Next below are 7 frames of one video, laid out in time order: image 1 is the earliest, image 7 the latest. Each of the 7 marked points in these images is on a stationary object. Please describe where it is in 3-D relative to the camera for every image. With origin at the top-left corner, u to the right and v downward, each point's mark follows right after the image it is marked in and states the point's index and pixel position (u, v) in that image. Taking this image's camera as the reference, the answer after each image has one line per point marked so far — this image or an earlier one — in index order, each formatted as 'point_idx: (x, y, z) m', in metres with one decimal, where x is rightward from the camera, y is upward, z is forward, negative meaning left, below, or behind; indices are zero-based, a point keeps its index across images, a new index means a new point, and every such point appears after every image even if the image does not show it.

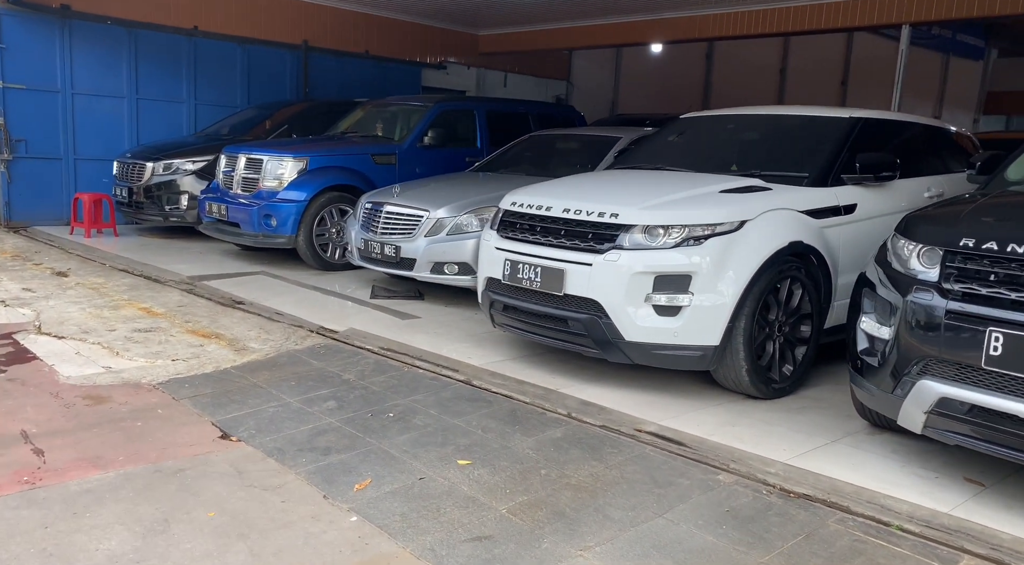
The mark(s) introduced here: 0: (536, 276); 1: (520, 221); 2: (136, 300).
0: (+0.1, 0.0, +4.6) m
1: (0.0, +0.4, +4.9) m
2: (-3.0, -0.1, +6.8) m
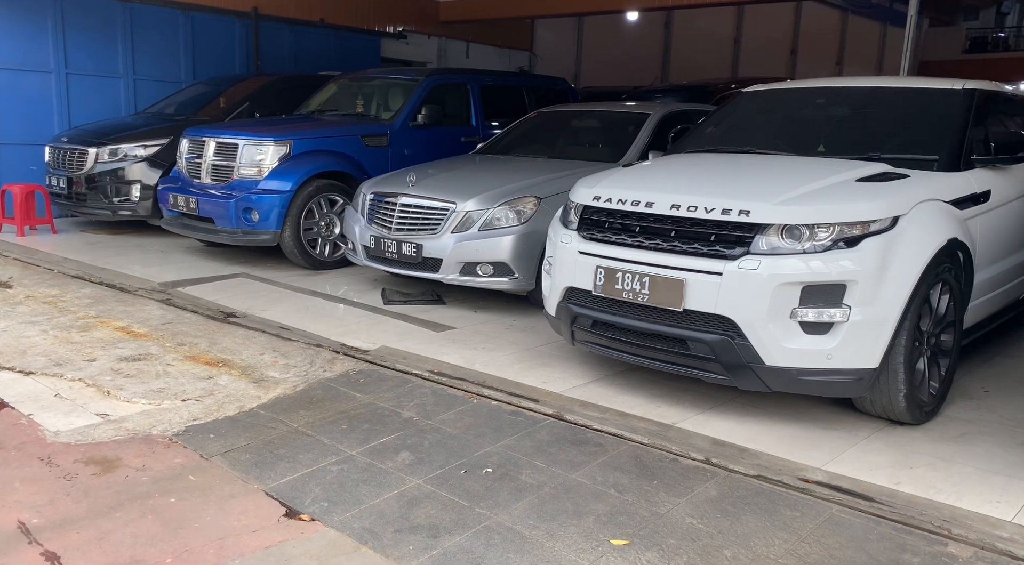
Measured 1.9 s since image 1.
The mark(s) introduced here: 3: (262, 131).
0: (+0.6, 0.0, +3.8) m
1: (+0.5, +0.3, +4.1) m
2: (-2.7, -0.2, +5.7) m
3: (-2.2, +1.3, +7.4) m
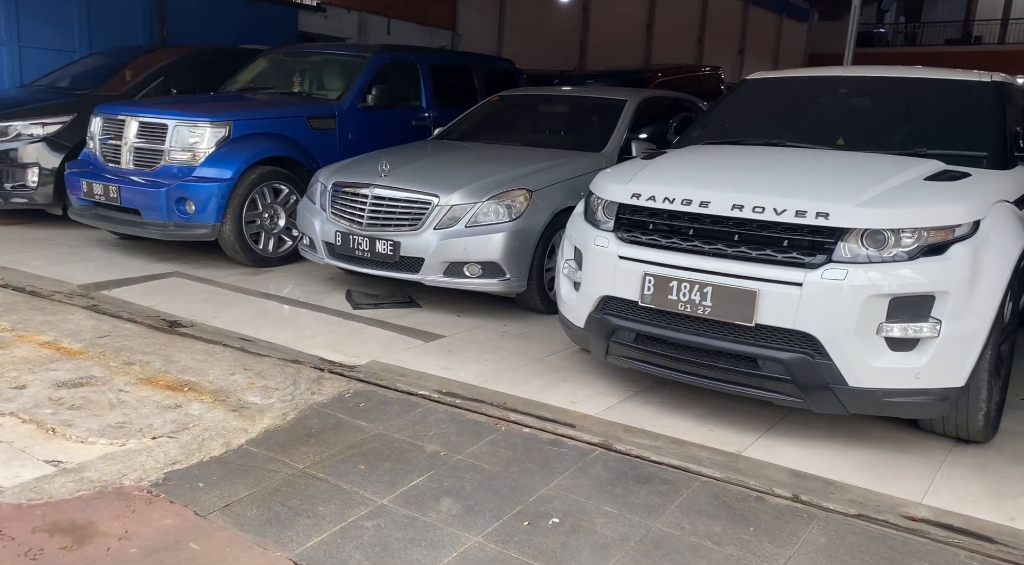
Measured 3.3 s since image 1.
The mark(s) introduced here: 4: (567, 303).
0: (+0.8, -0.1, +3.4) m
1: (+0.6, +0.3, +3.6) m
2: (-2.8, -0.3, +4.8) m
3: (-2.4, +1.3, +6.5) m
4: (+0.3, -0.1, +4.1) m
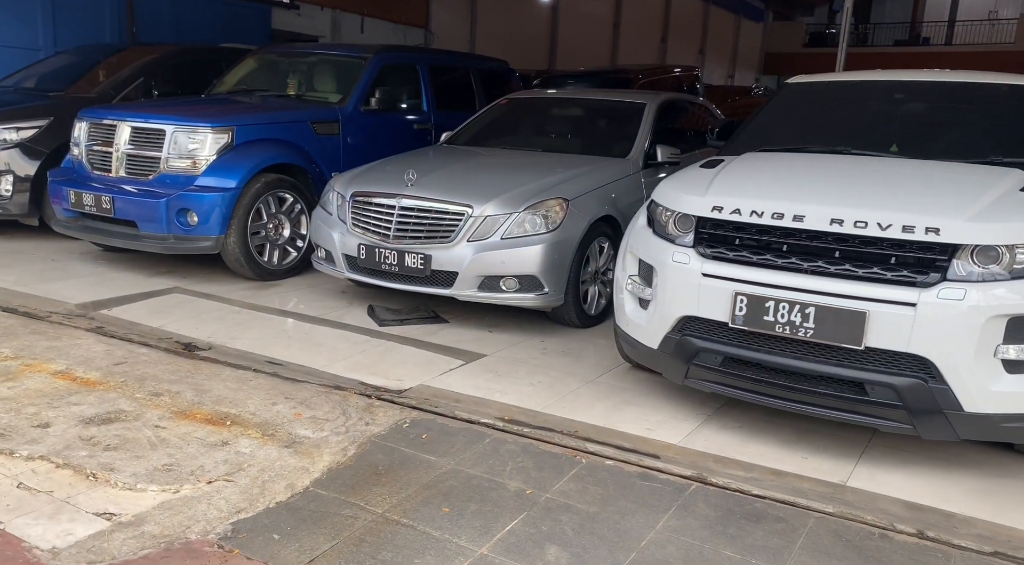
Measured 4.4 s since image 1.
0: (+1.1, -0.1, +3.2) m
1: (+0.9, +0.2, +3.4) m
2: (-2.5, -0.4, +4.4) m
3: (-2.3, +1.2, +6.1) m
4: (+0.6, -0.2, +3.9) m
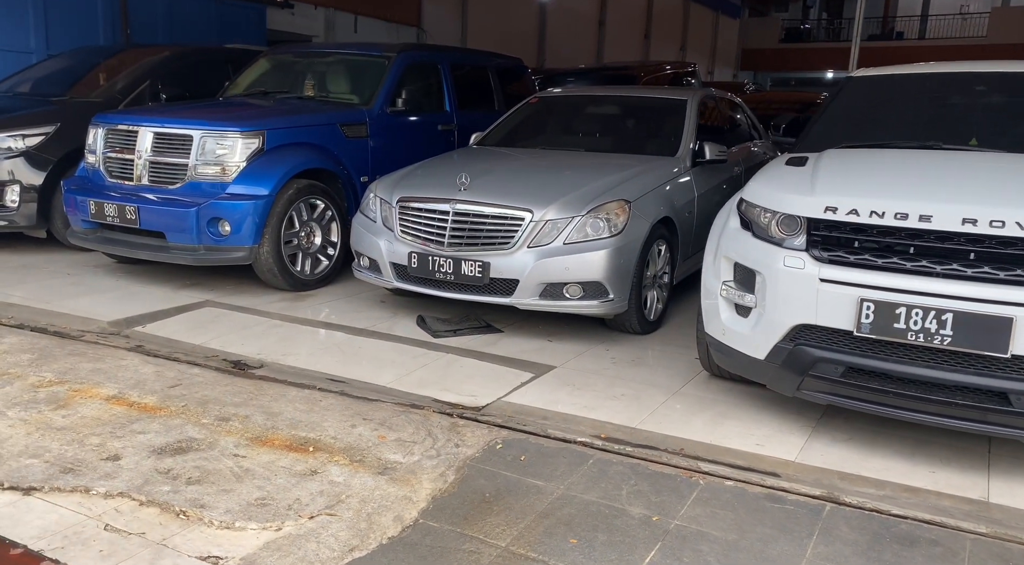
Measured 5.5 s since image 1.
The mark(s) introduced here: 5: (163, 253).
0: (+1.5, -0.2, +3.0) m
1: (+1.3, +0.2, +3.2) m
2: (-2.1, -0.5, +4.1) m
3: (-2.0, +1.1, +5.8) m
4: (+1.0, -0.2, +3.7) m
5: (-2.4, +0.2, +5.8) m
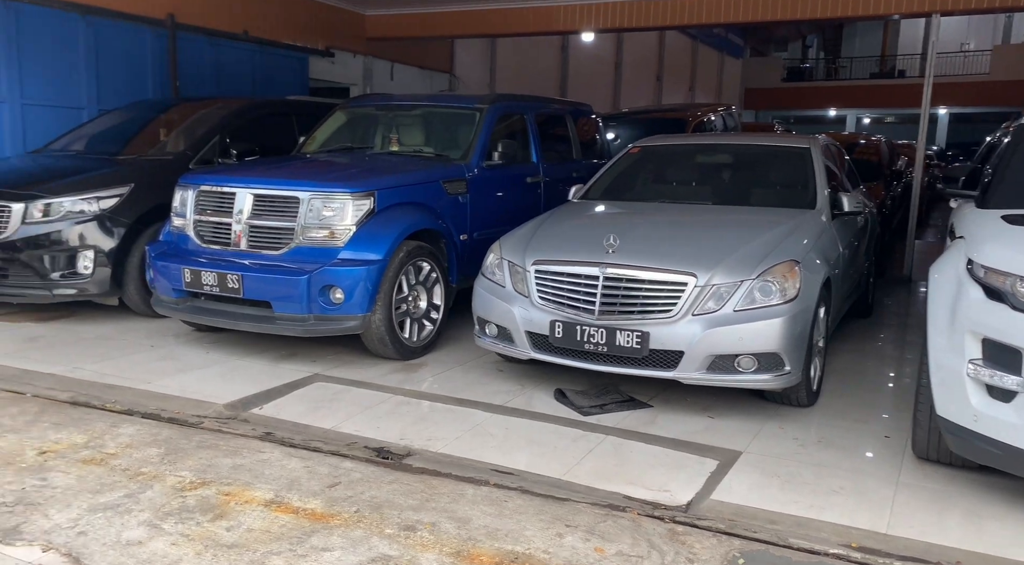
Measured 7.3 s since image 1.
0: (+2.4, -0.4, +2.6) m
1: (+2.2, -0.1, +2.8) m
2: (-1.3, -0.9, +3.7) m
3: (-1.2, +0.7, +5.4) m
4: (+1.8, -0.5, +3.3) m
5: (-1.6, -0.3, +5.4) m
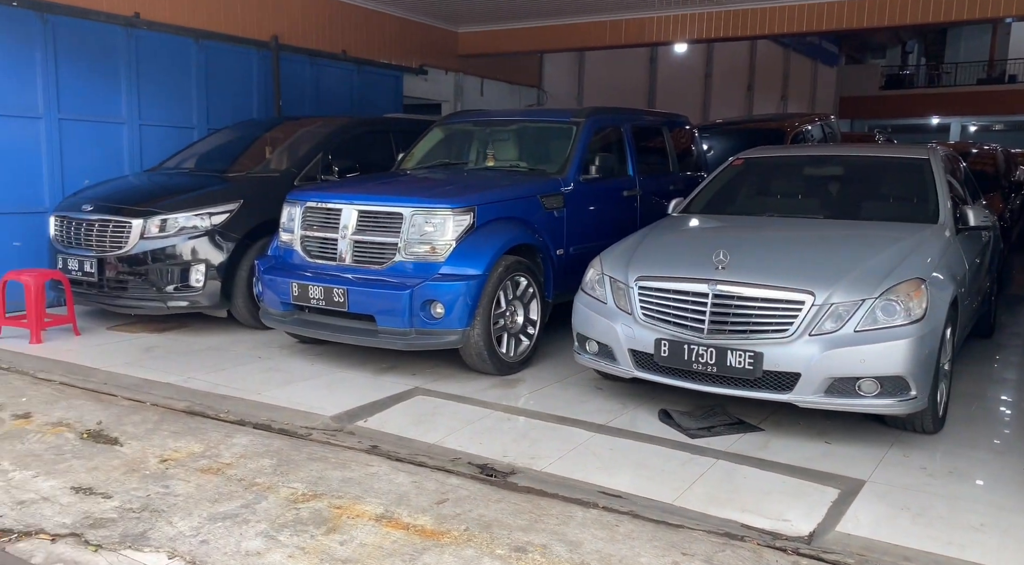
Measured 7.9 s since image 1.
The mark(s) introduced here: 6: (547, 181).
0: (+2.8, -0.5, +2.3) m
1: (+2.6, -0.2, +2.6) m
2: (-0.8, -0.9, +3.7) m
3: (-0.5, +0.6, +5.5) m
4: (+2.3, -0.6, +3.0) m
5: (-0.9, -0.4, +5.4) m
6: (+0.3, +0.8, +6.3) m
